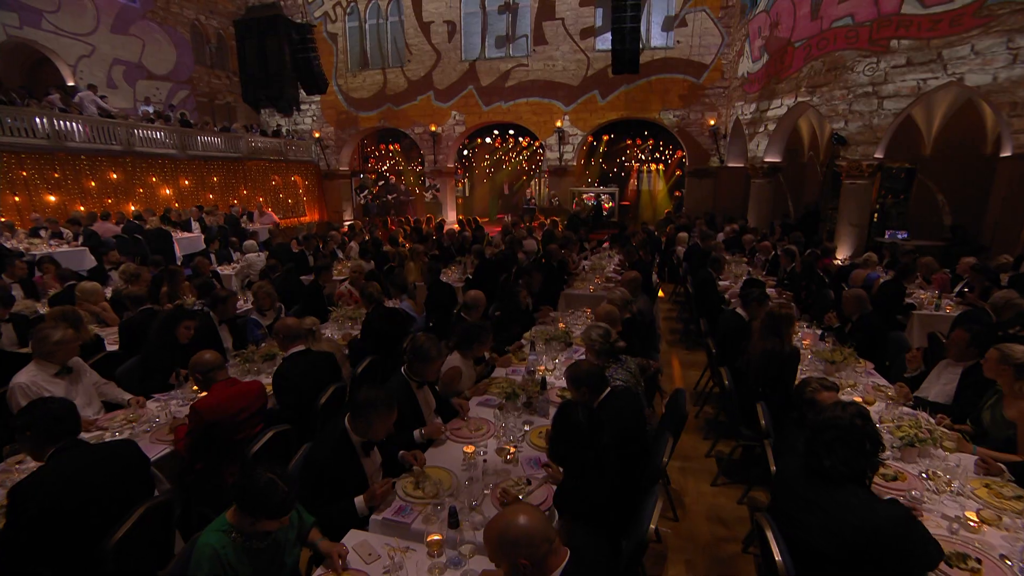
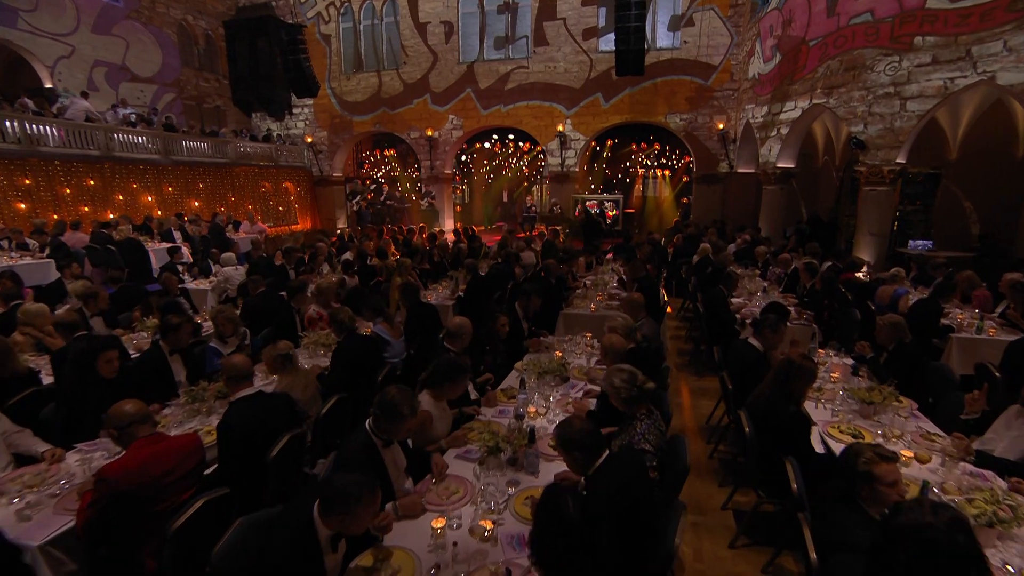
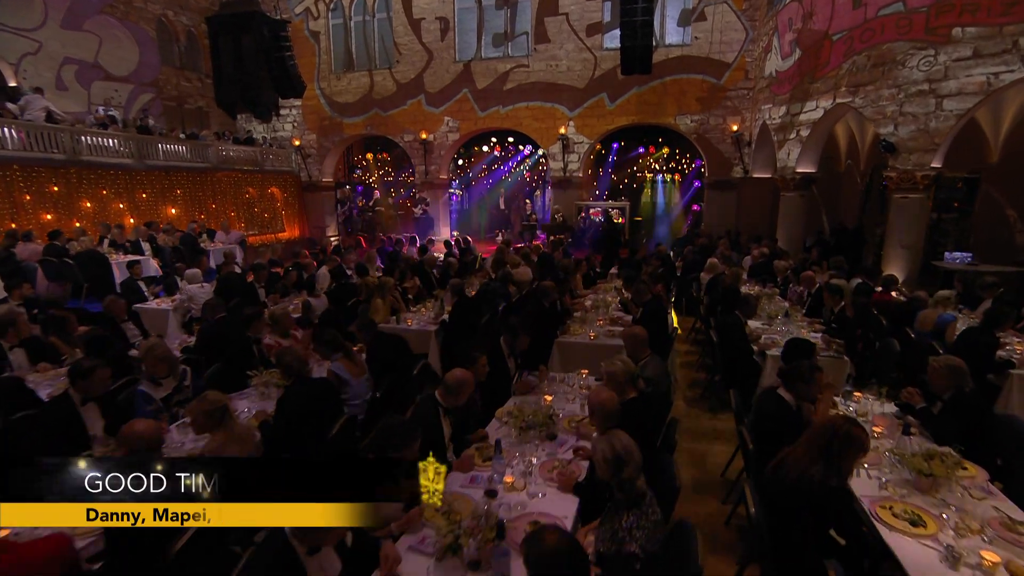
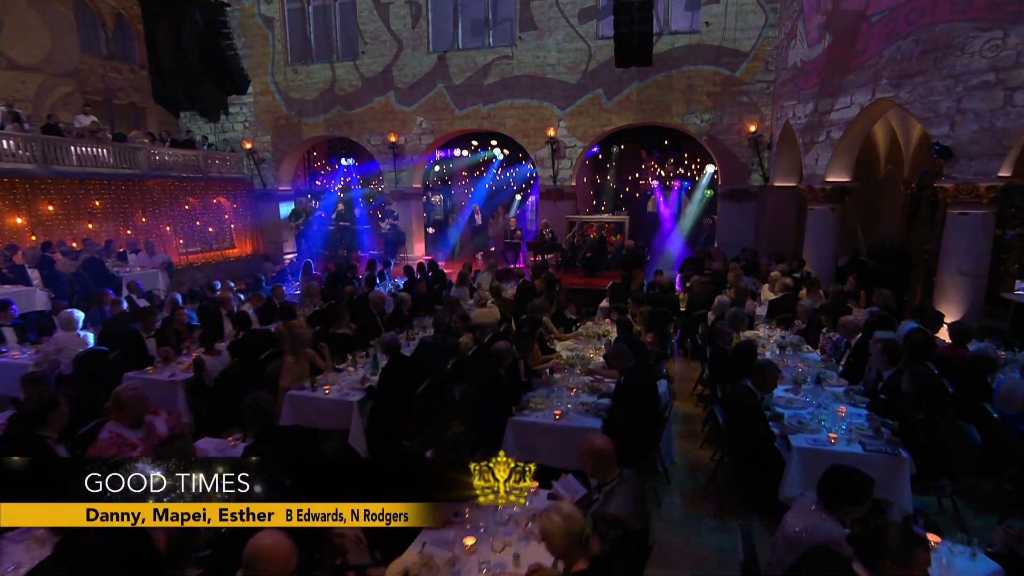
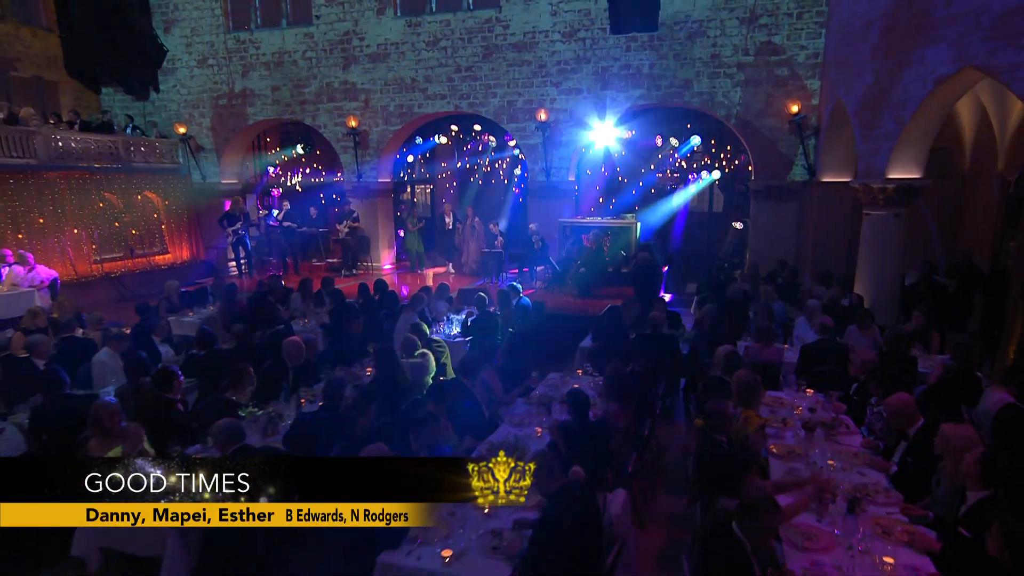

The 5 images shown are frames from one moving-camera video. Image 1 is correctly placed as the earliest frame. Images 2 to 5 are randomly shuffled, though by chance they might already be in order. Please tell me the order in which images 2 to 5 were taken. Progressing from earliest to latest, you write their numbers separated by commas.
2, 3, 4, 5
